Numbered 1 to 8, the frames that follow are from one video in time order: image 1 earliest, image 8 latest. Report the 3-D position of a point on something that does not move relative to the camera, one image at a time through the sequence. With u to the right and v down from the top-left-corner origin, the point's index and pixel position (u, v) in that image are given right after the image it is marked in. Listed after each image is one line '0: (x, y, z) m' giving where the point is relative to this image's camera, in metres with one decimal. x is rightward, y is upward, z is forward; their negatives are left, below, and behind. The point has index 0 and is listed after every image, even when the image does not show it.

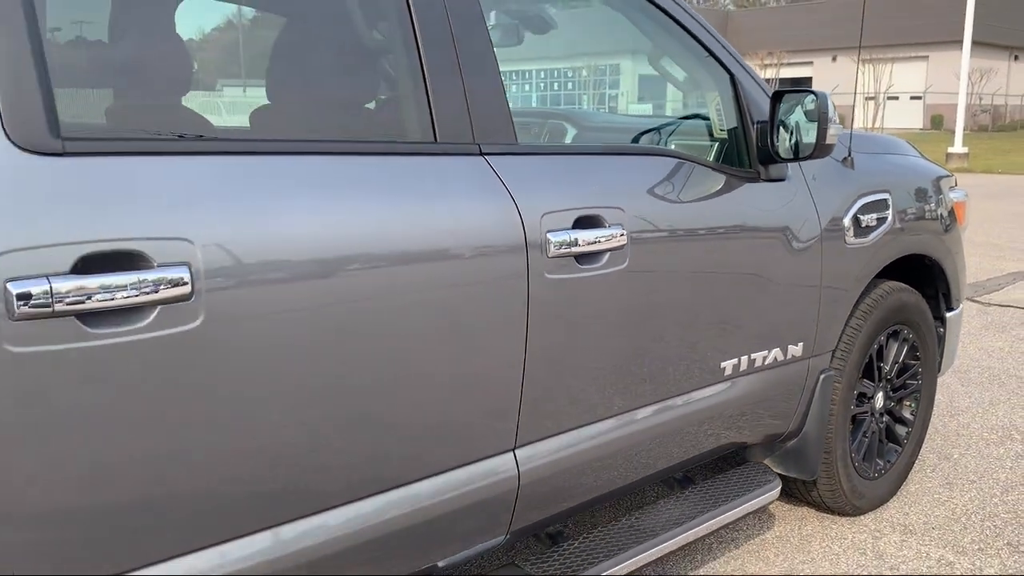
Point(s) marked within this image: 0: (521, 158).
0: (0.0, +0.3, +2.0) m
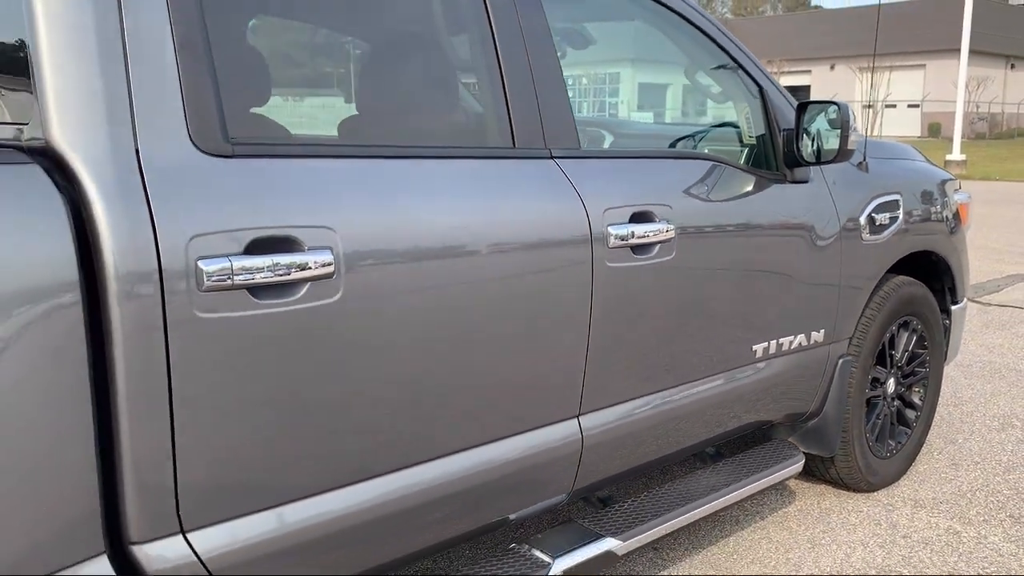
0: (+0.2, +0.3, +2.3) m
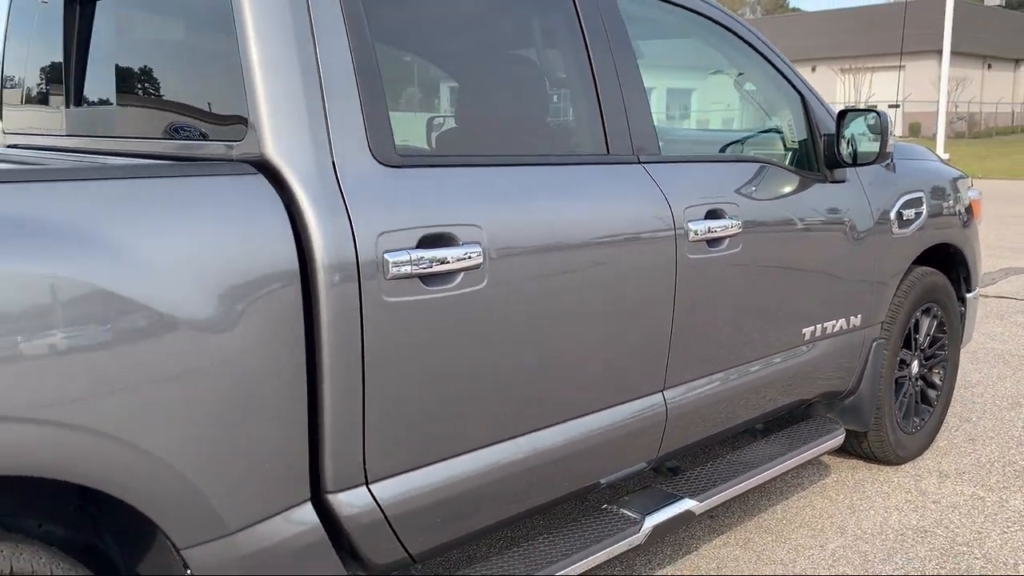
0: (+0.4, +0.3, +2.6) m
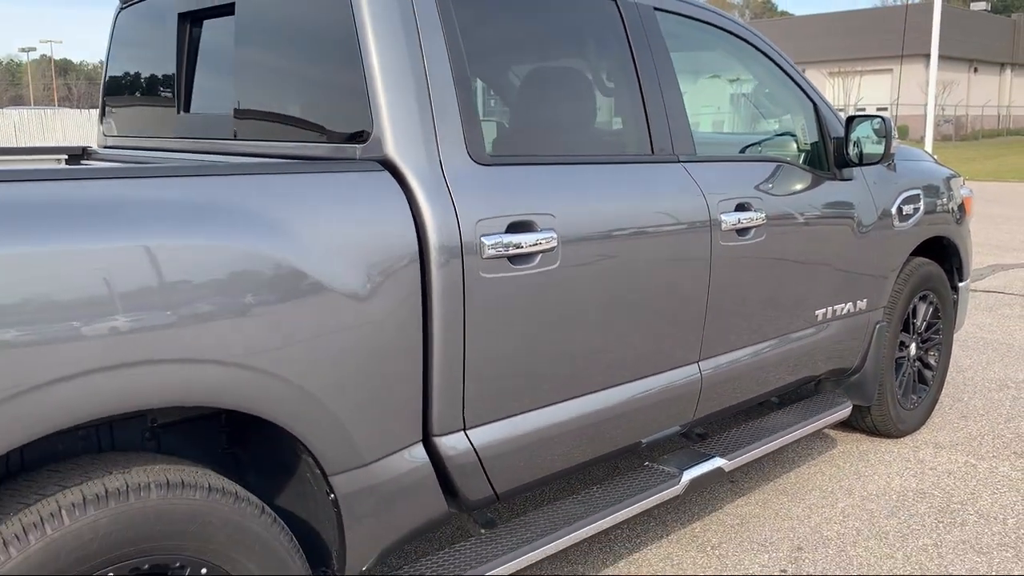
0: (+0.6, +0.4, +2.9) m
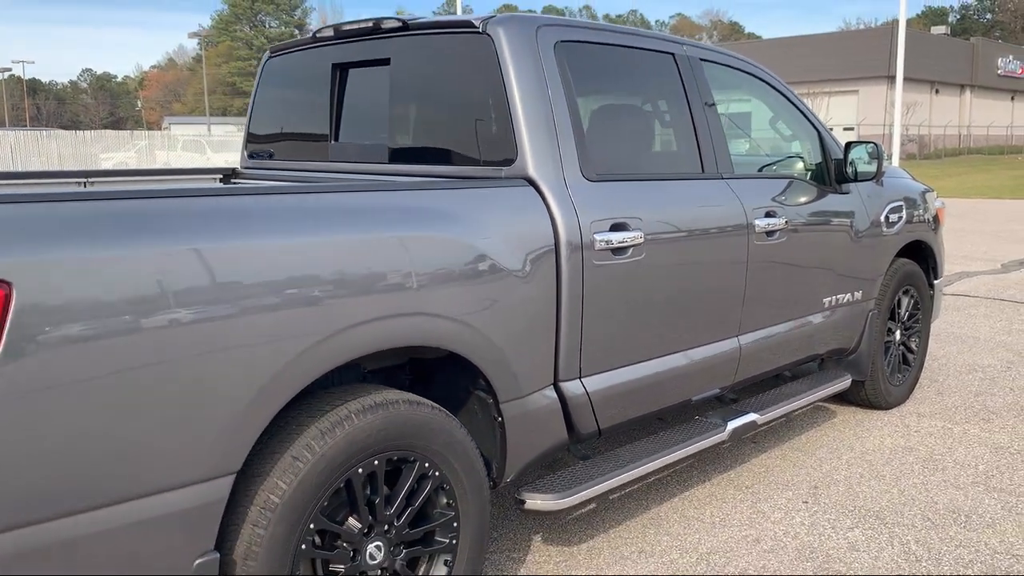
0: (+0.9, +0.4, +3.7) m
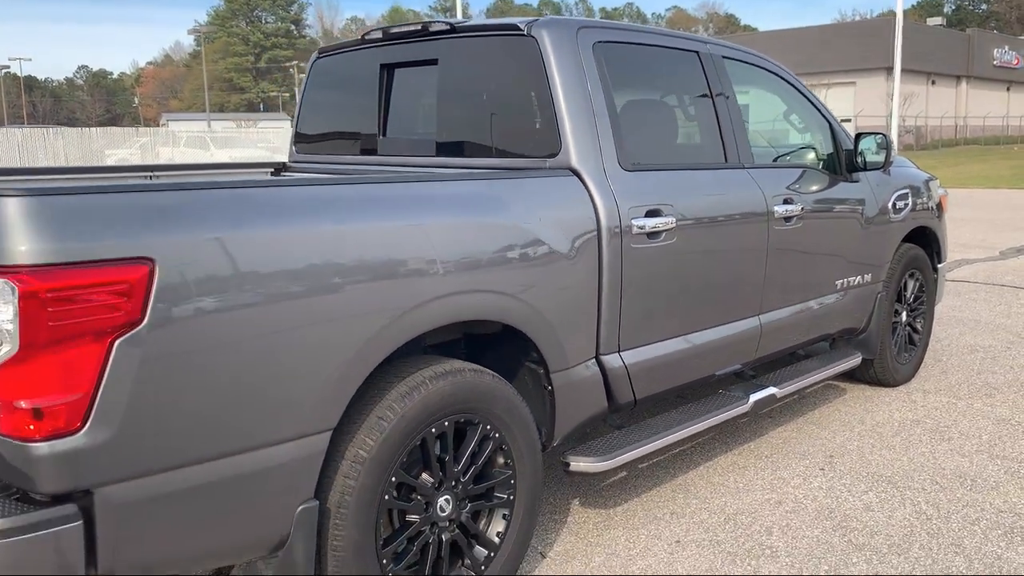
0: (+1.0, +0.5, +4.0) m
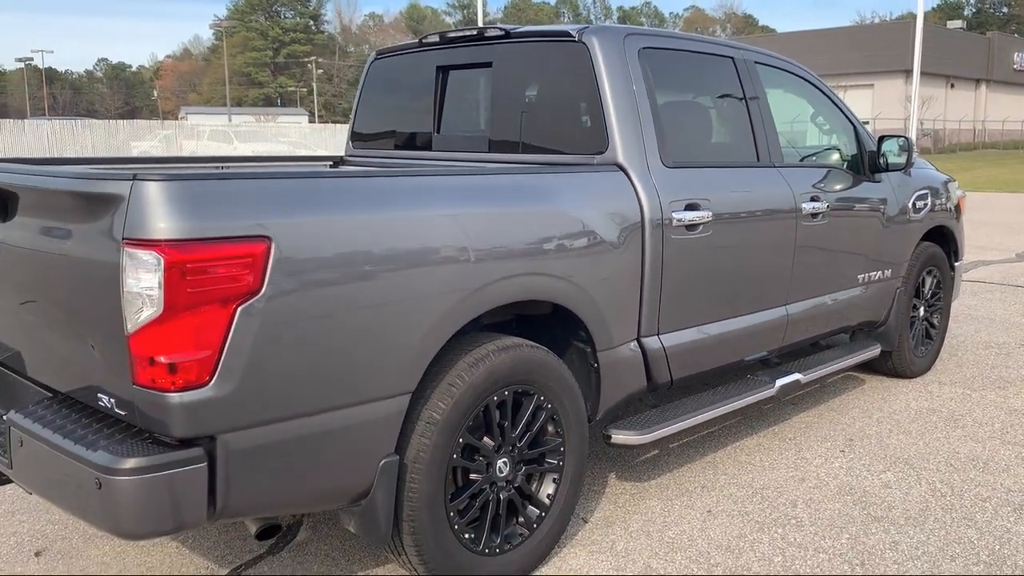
0: (+1.2, +0.5, +4.2) m
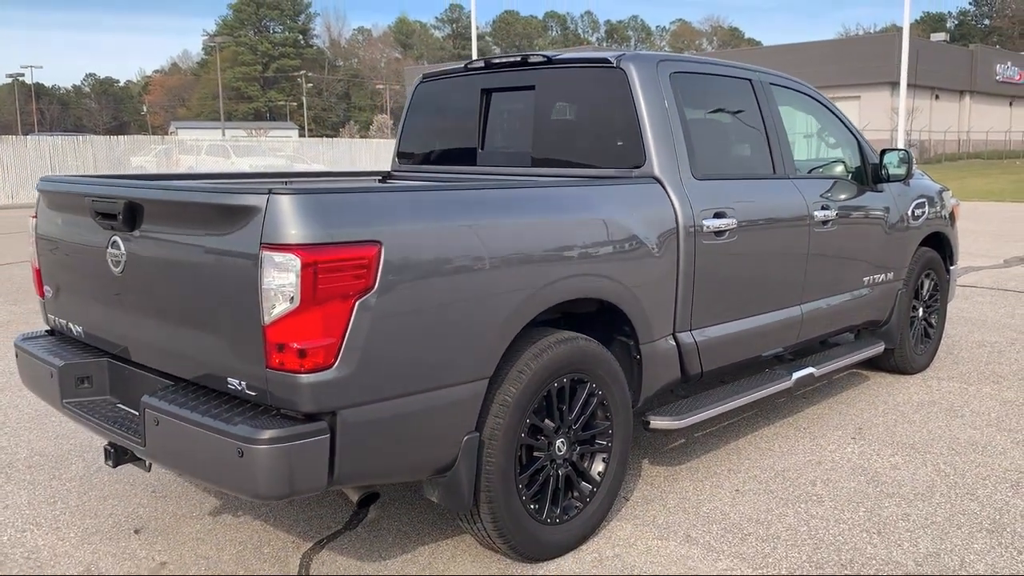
0: (+1.4, +0.5, +4.6) m
